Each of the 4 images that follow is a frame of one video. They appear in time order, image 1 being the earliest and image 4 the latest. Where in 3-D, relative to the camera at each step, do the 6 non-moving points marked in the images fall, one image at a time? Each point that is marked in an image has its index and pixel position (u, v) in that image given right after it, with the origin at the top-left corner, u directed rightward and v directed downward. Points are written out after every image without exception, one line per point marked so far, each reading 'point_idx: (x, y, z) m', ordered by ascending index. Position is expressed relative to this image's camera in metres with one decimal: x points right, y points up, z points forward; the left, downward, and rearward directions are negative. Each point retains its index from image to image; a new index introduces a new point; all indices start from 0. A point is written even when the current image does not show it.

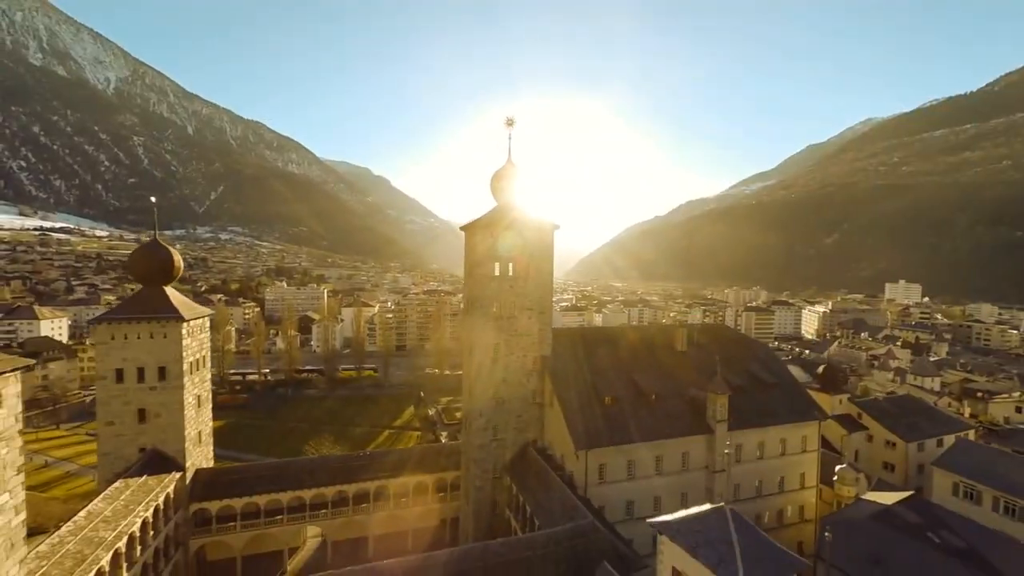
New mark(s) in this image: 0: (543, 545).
0: (+1.6, -11.9, +17.6) m
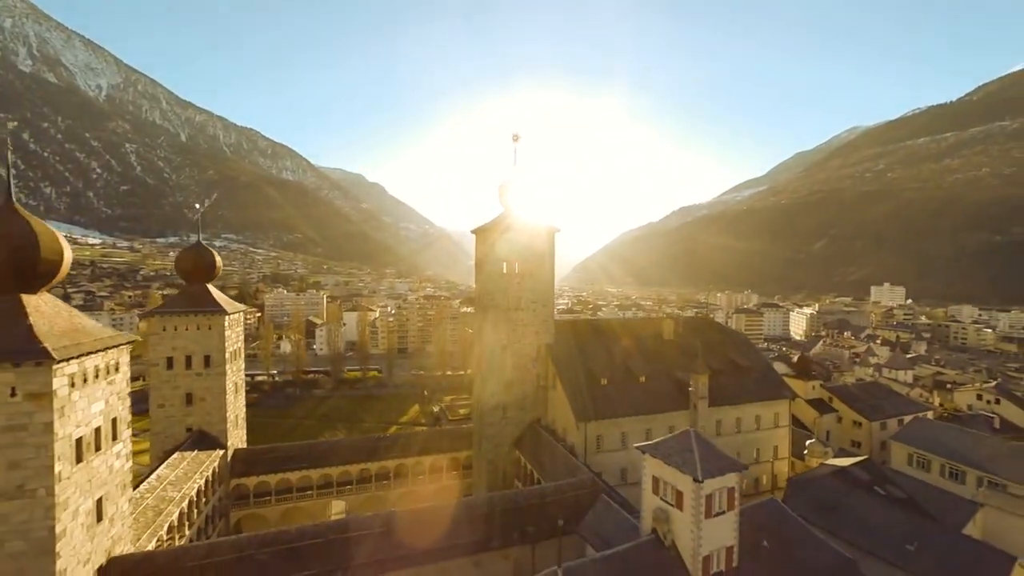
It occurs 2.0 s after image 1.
0: (+2.3, -11.4, +21.1) m
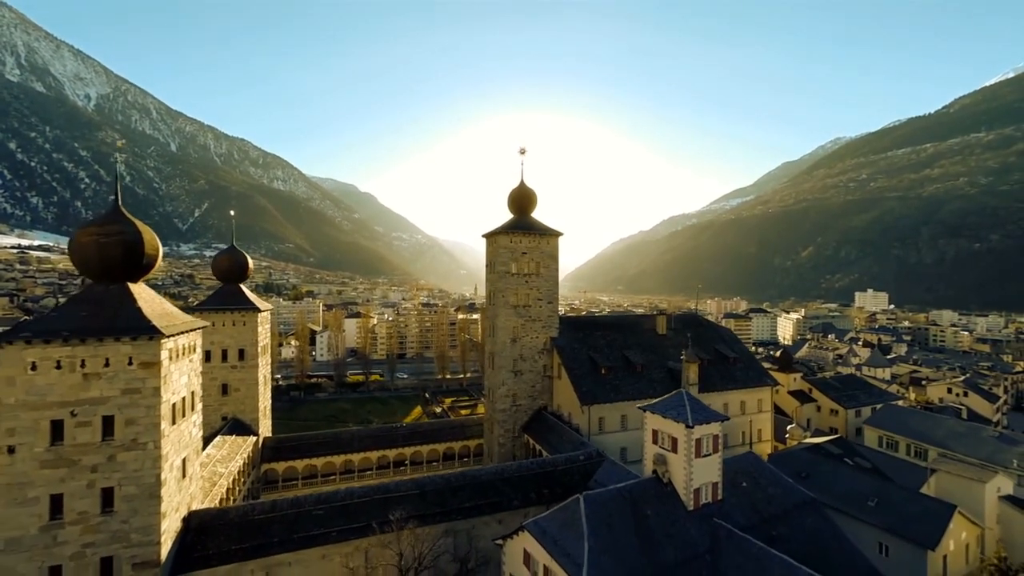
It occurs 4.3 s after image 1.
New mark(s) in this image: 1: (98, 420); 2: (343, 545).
0: (+3.3, -11.0, +24.0) m
1: (-16.3, -5.2, +15.1) m
2: (-8.2, -12.6, +18.7) m
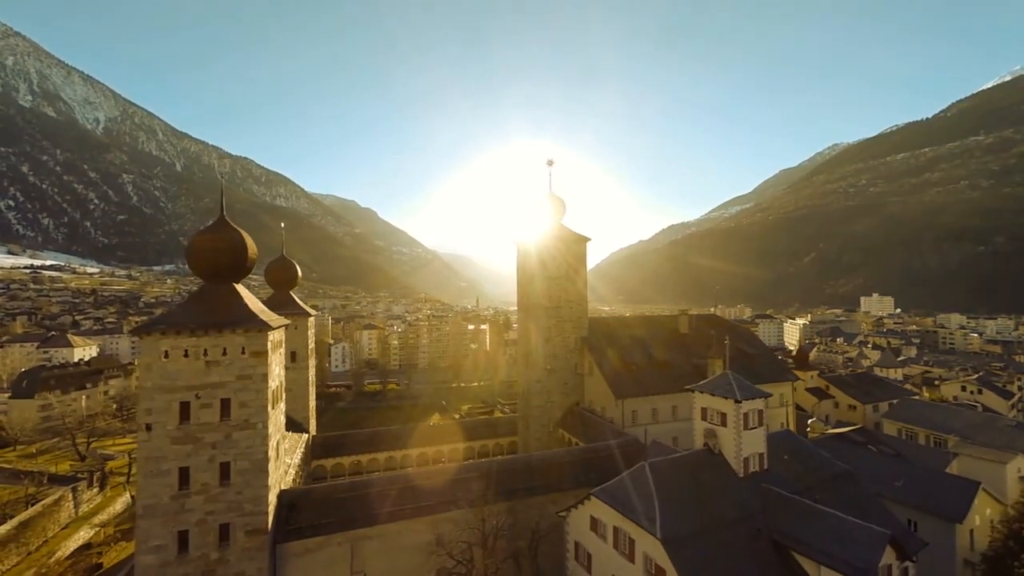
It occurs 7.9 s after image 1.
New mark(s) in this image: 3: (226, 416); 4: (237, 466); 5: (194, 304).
0: (+6.5, -10.9, +25.8) m
1: (-13.2, -5.1, +17.2) m
2: (-5.0, -12.5, +20.5) m
3: (-12.9, -5.8, +17.3) m
4: (-12.4, -8.0, +17.2) m
5: (-14.7, -0.7, +17.8) m
